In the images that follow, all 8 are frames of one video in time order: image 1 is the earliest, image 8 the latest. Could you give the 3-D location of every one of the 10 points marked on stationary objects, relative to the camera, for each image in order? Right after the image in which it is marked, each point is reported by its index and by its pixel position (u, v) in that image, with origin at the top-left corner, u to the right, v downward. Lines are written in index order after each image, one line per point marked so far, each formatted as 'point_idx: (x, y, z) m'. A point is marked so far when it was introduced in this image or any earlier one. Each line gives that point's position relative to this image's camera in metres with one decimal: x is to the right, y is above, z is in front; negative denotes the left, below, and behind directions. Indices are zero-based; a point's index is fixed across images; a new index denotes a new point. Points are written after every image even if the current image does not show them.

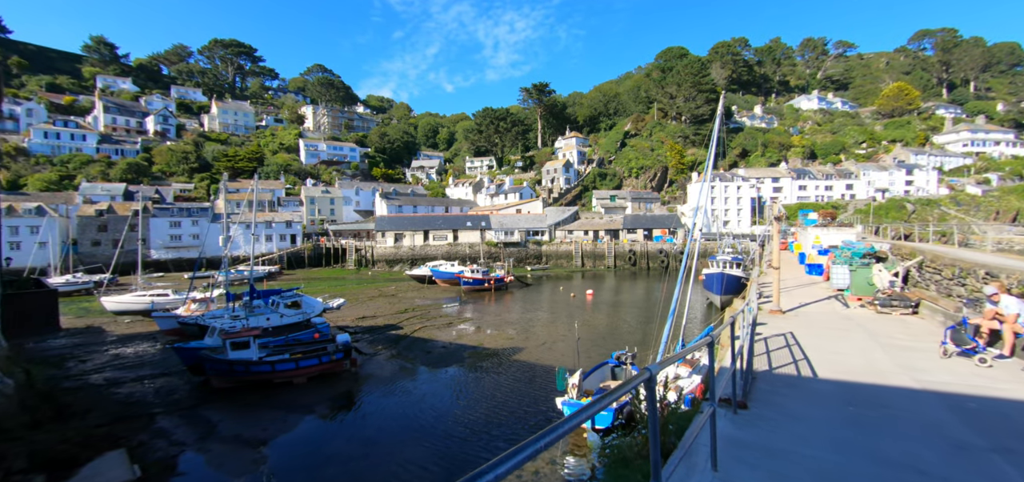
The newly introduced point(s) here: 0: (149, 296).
0: (-14.2, -2.2, +16.9) m
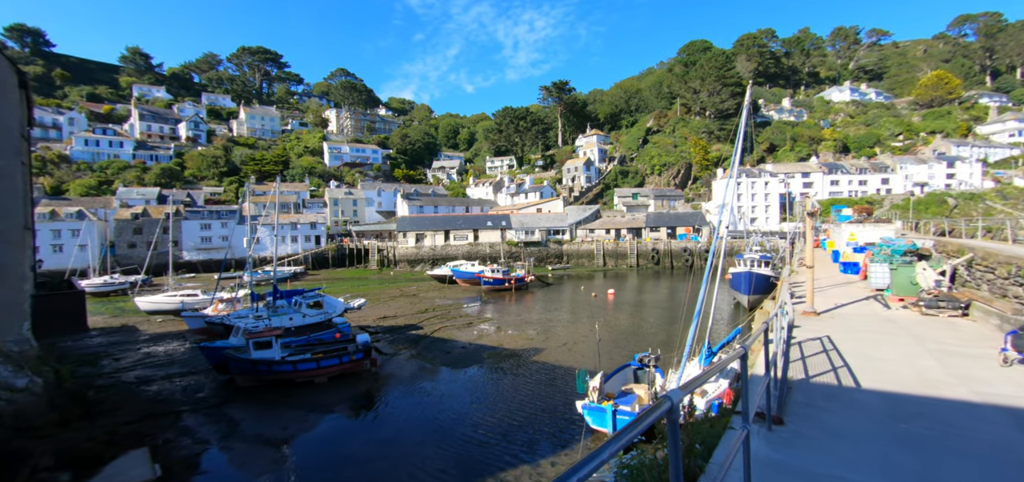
0: (-13.4, -2.2, +17.4) m
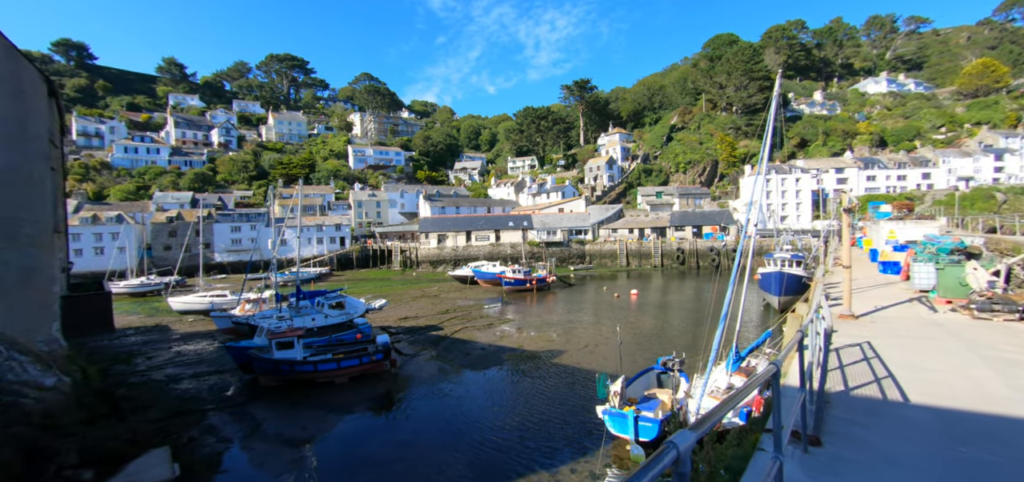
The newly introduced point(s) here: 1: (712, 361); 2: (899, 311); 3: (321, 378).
0: (-12.6, -2.3, +17.9) m
1: (+3.1, -1.9, +6.7) m
2: (+6.4, -1.2, +7.1) m
3: (-4.6, -3.2, +10.2) m
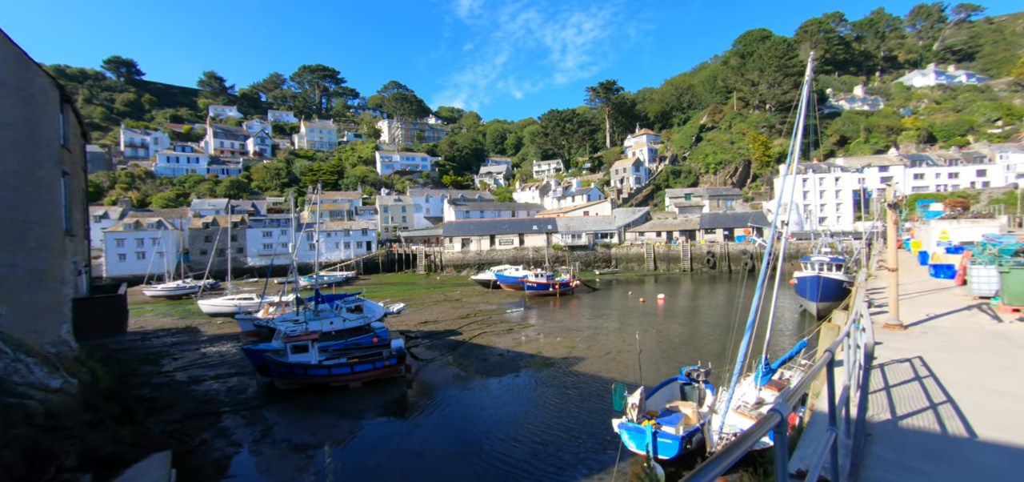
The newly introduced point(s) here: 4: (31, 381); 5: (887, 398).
0: (-11.7, -2.5, +18.4) m
1: (+3.3, -1.9, +6.2) m
2: (+6.5, -1.2, +6.3) m
3: (-4.2, -3.3, +10.1) m
4: (-5.5, -1.6, +4.9) m
5: (+2.8, -1.2, +3.2) m
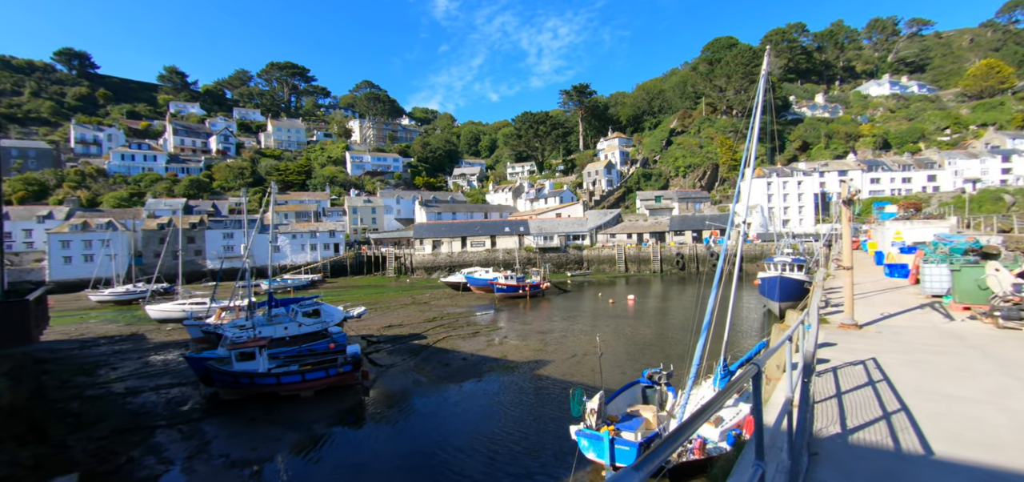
0: (-13.0, -2.6, +17.3) m
1: (+2.6, -1.9, +6.0) m
2: (+5.8, -1.2, +6.3) m
3: (-5.1, -3.3, +9.5) m
4: (-6.1, -1.6, +4.3) m
5: (+2.3, -1.2, +3.0) m
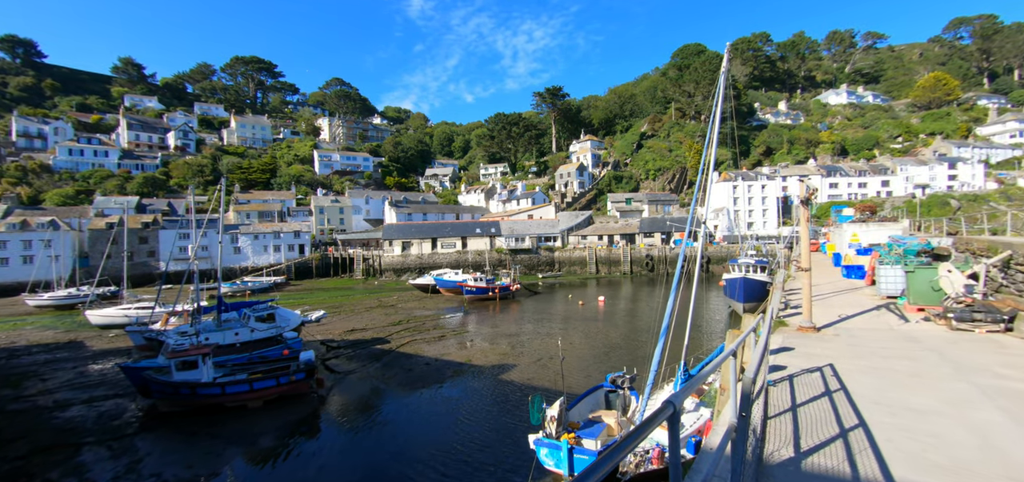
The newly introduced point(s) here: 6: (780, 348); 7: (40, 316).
0: (-14.3, -2.6, +16.2) m
1: (+2.0, -1.9, +5.9) m
2: (+5.2, -1.2, +6.4) m
3: (-5.8, -3.3, +8.9) m
4: (-6.5, -1.6, +3.6) m
5: (+1.9, -1.2, +2.8) m
6: (+3.0, -1.2, +4.9) m
7: (-21.2, -3.3, +19.2) m
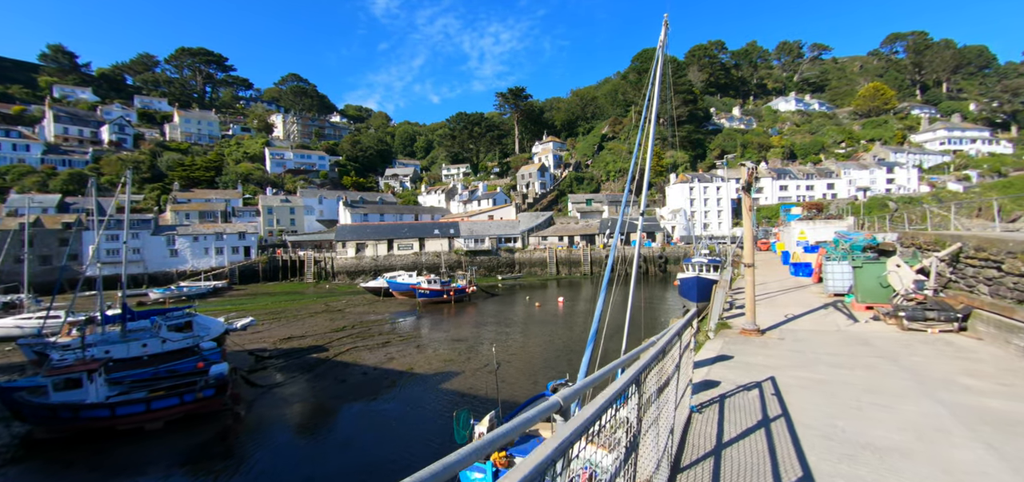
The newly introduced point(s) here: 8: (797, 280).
0: (-16.0, -2.6, +14.4) m
1: (+1.1, -1.8, +5.3) m
2: (+4.2, -1.1, +6.1) m
3: (-7.0, -3.3, +7.8) m
4: (-7.3, -1.5, +2.4) m
5: (+1.2, -1.1, +2.3) m
6: (+2.2, -1.2, +4.4) m
7: (-23.1, -3.4, +16.8) m
8: (+7.3, -1.0, +11.0) m
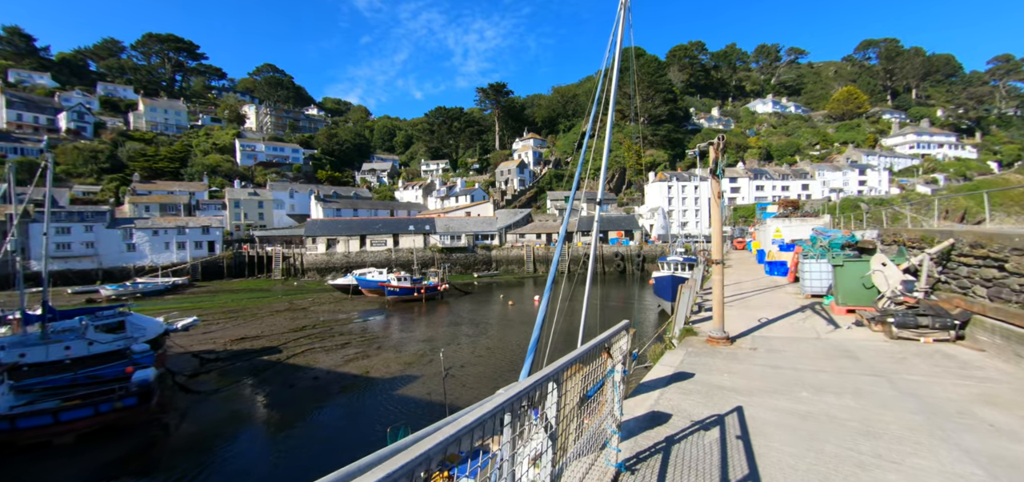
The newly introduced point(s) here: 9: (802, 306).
0: (-16.9, -2.3, +13.1) m
1: (+0.5, -1.8, +4.7) m
2: (+3.6, -1.1, +5.6) m
3: (-7.7, -3.1, +6.9) m
4: (-7.8, -1.4, +1.5) m
5: (+0.7, -1.0, +1.7) m
6: (+1.6, -1.1, +3.9) m
7: (-24.2, -3.0, +15.3) m
8: (+6.5, -1.0, +10.7) m
9: (+4.6, -1.0, +6.9) m
